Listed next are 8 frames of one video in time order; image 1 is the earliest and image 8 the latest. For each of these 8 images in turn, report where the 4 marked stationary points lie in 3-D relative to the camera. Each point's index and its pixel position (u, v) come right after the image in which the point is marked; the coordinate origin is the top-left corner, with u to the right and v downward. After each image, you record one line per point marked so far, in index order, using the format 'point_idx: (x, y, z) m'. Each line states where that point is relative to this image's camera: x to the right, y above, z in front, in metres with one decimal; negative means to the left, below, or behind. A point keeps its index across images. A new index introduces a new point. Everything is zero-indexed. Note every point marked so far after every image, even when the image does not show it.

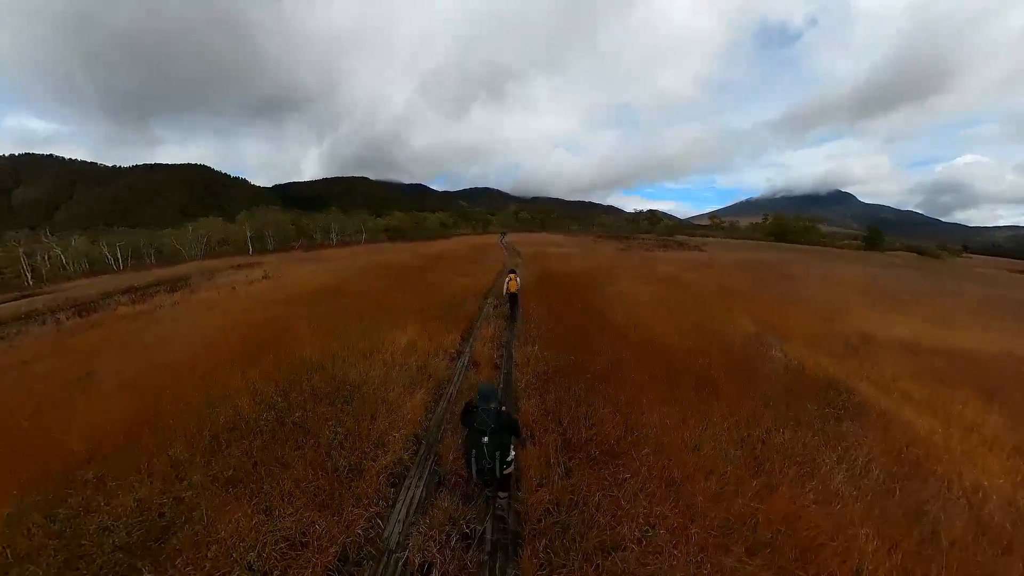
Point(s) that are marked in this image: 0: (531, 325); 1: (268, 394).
0: (+1.0, -1.6, +13.4) m
1: (-10.1, -4.4, +11.2) m
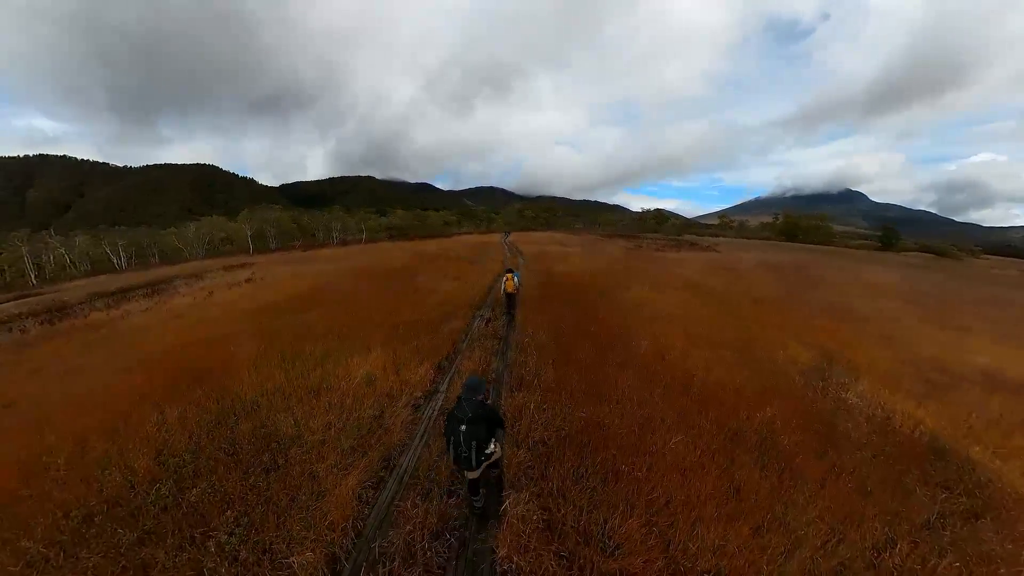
0: (+0.6, -2.4, +10.5) m
1: (-10.5, -5.1, +8.5) m
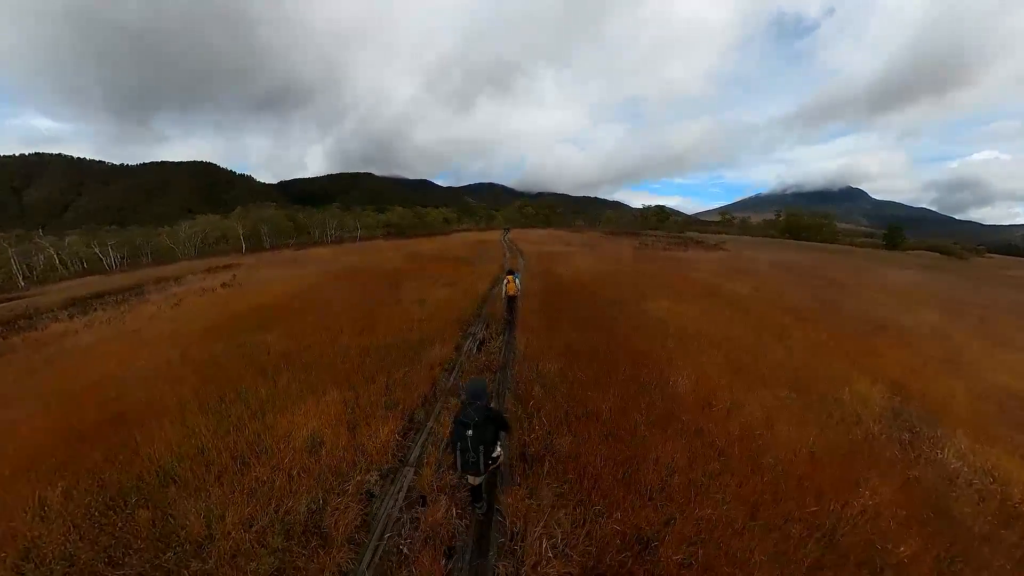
0: (+0.5, -3.2, +8.0) m
1: (-10.6, -5.9, +6.1) m
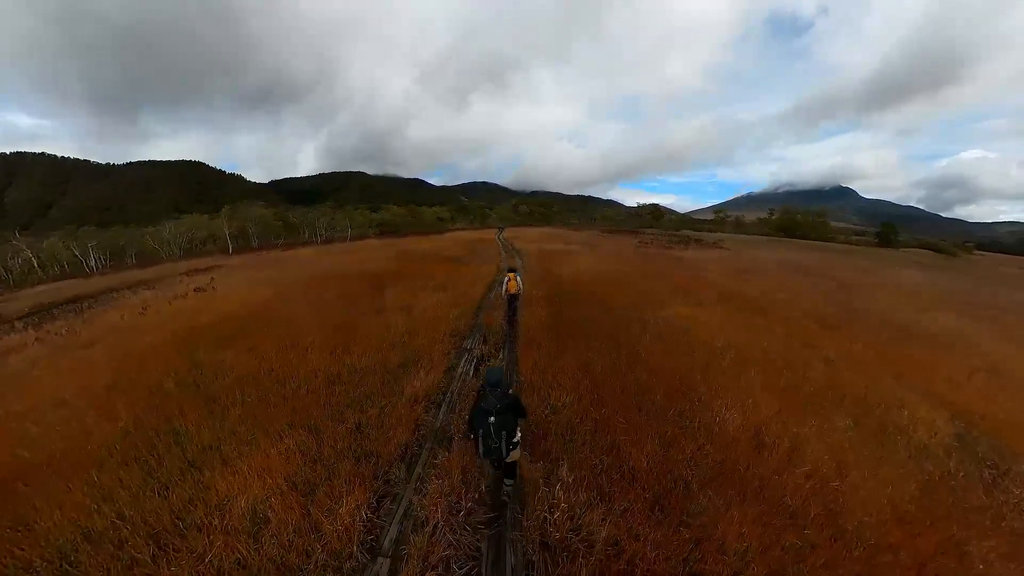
0: (+0.7, -3.6, +6.3) m
1: (-10.3, -6.4, +4.3) m
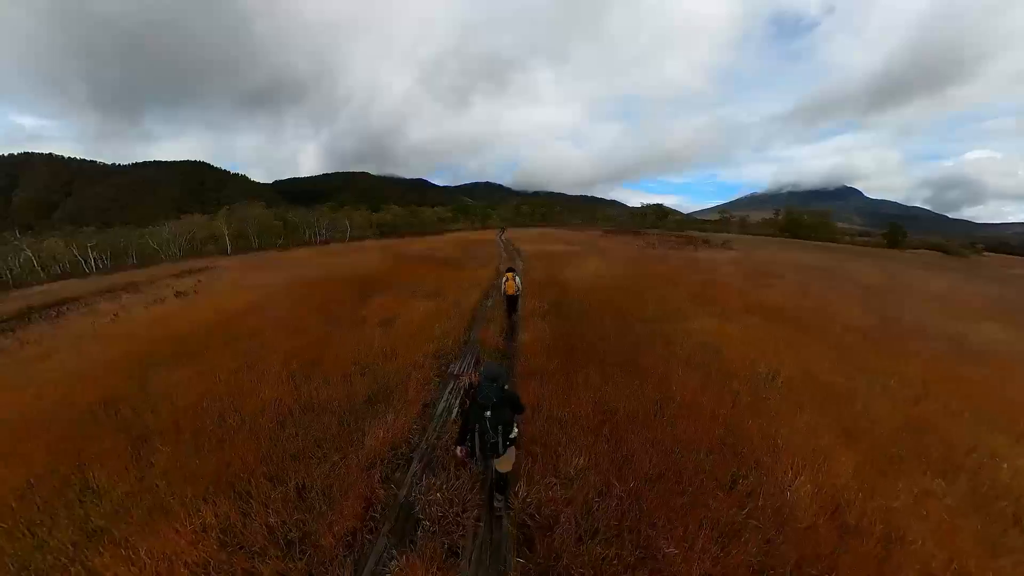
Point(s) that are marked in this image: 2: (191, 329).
0: (+0.6, -4.0, +4.6) m
1: (-10.5, -6.8, +2.6) m
2: (-17.7, -2.3, +15.0) m
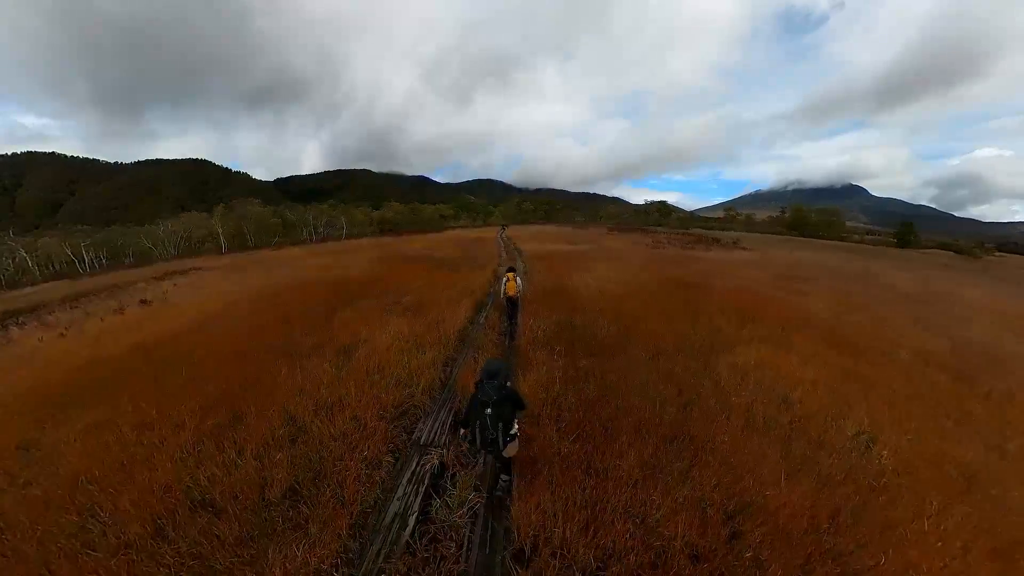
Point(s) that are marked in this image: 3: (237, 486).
0: (+0.4, -4.8, +2.1) m
1: (-10.7, -7.5, +0.2) m
2: (-17.9, -2.9, +12.7) m
3: (-5.4, -4.0, +5.6) m
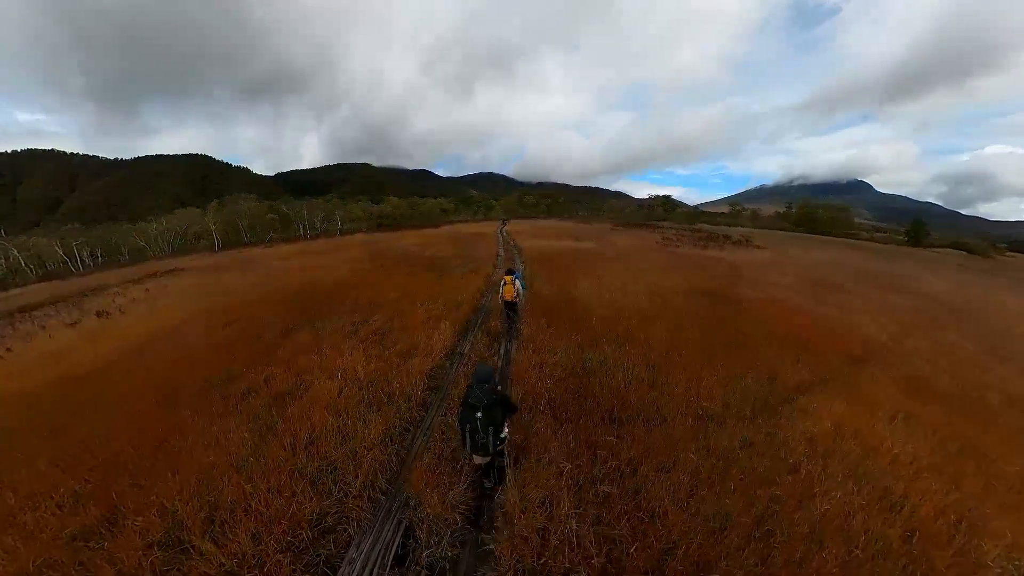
0: (0.0, -5.7, 0.0) m
1: (-11.1, -8.4, -1.8) m
2: (-18.1, -3.6, +10.6) m
3: (-5.7, -4.8, +3.5) m
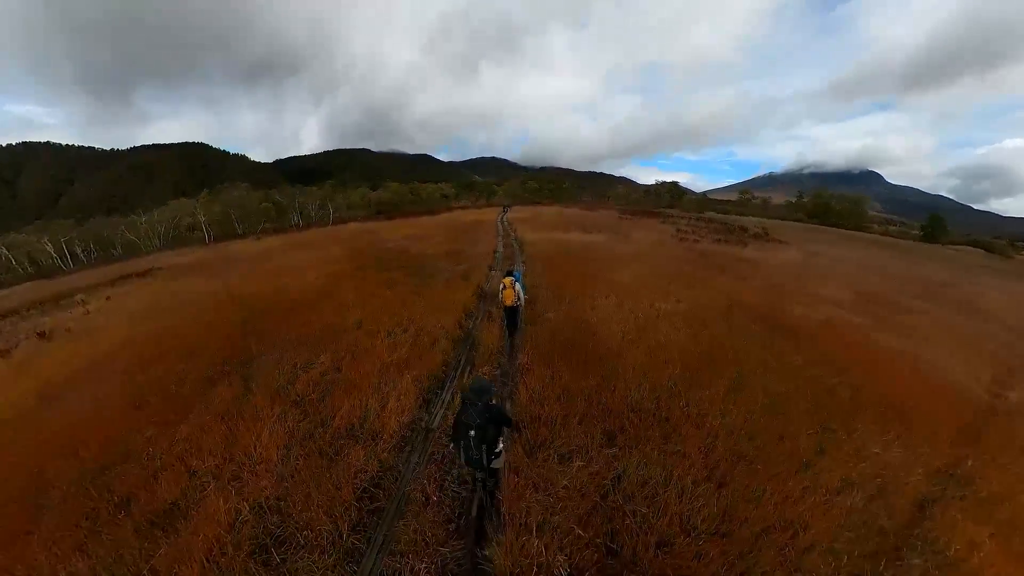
0: (-0.3, -7.3, -2.2) m
1: (-11.4, -10.0, -3.7) m
2: (-18.3, -4.6, +8.5) m
3: (-5.9, -6.2, +1.3) m
